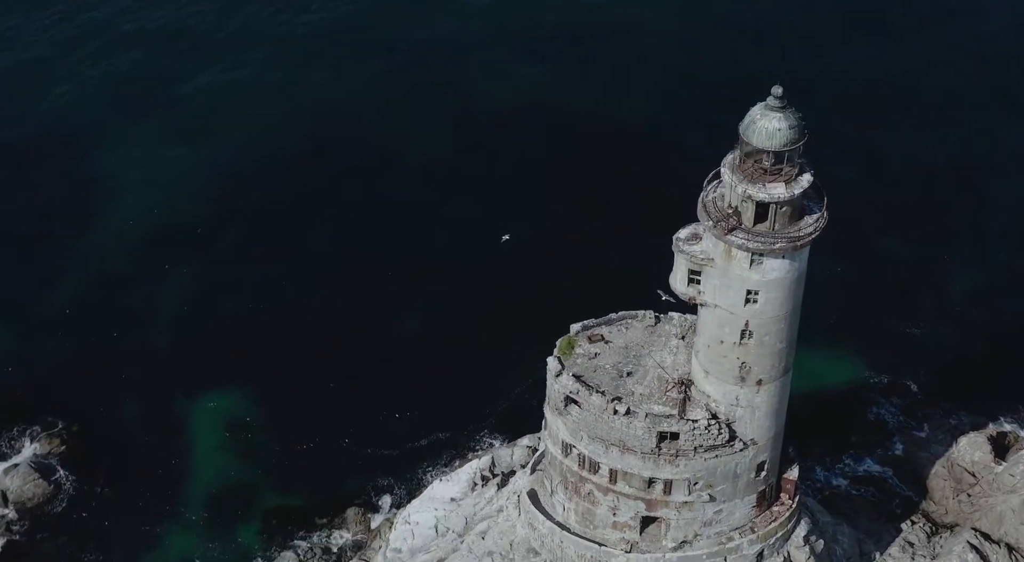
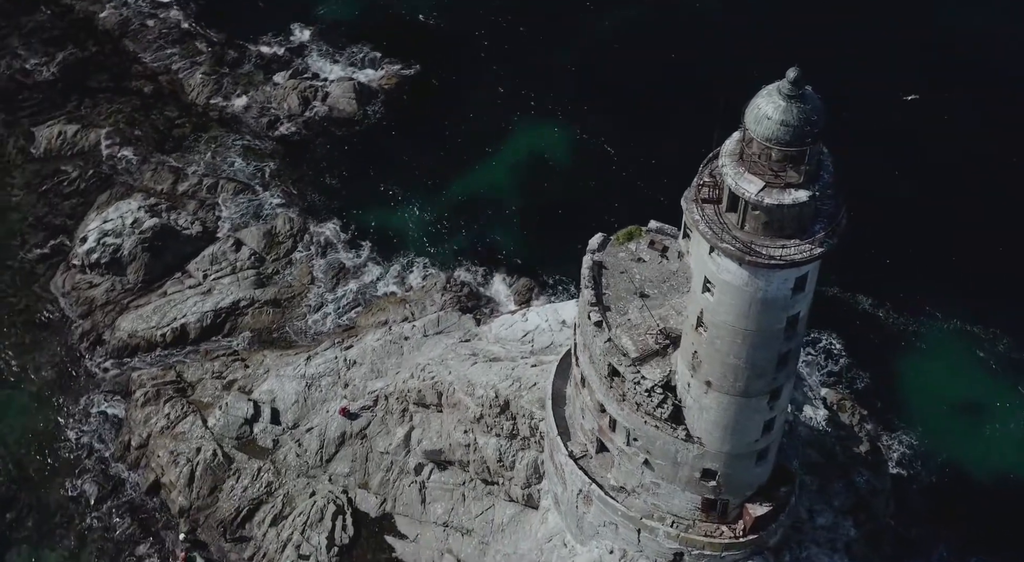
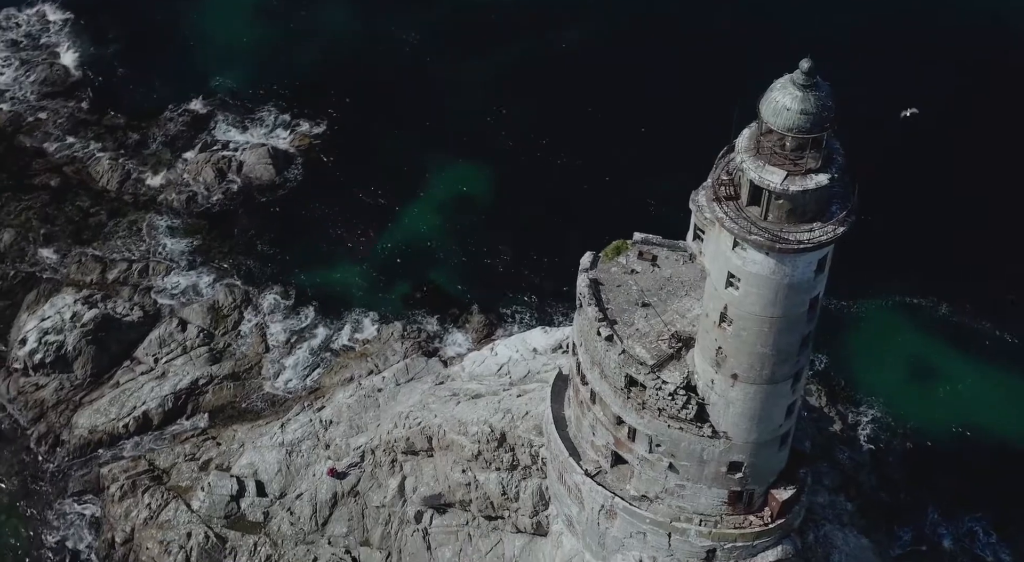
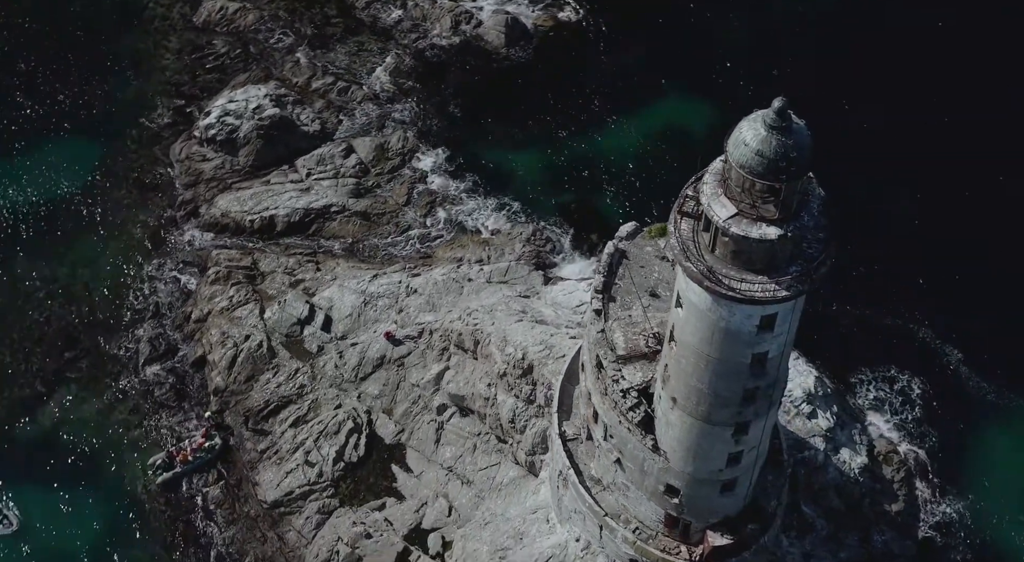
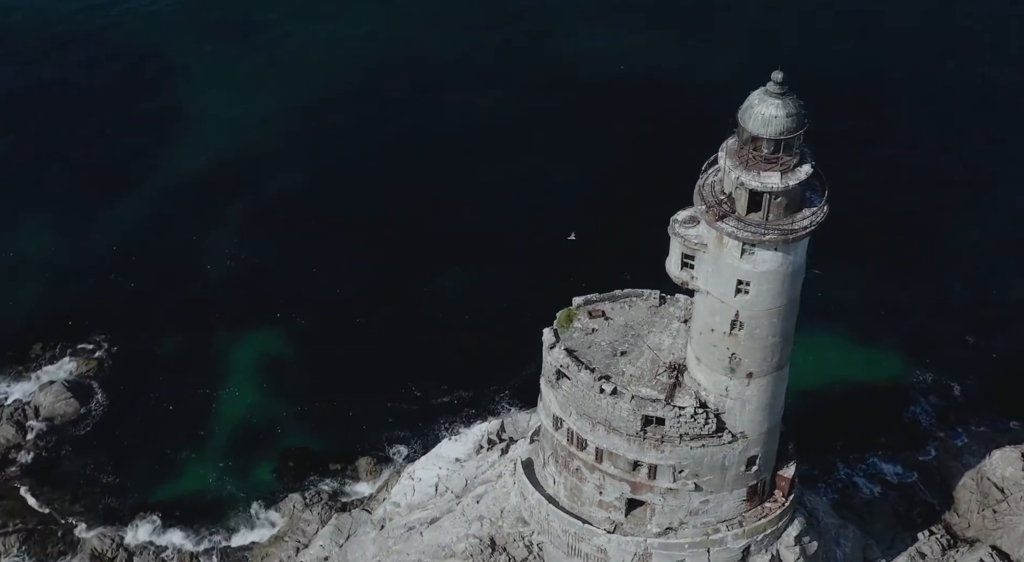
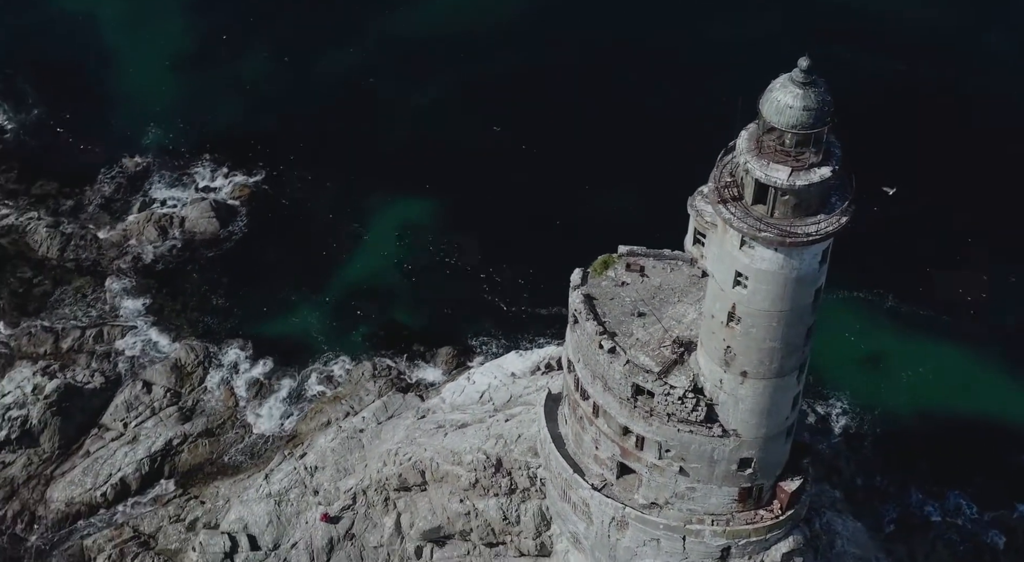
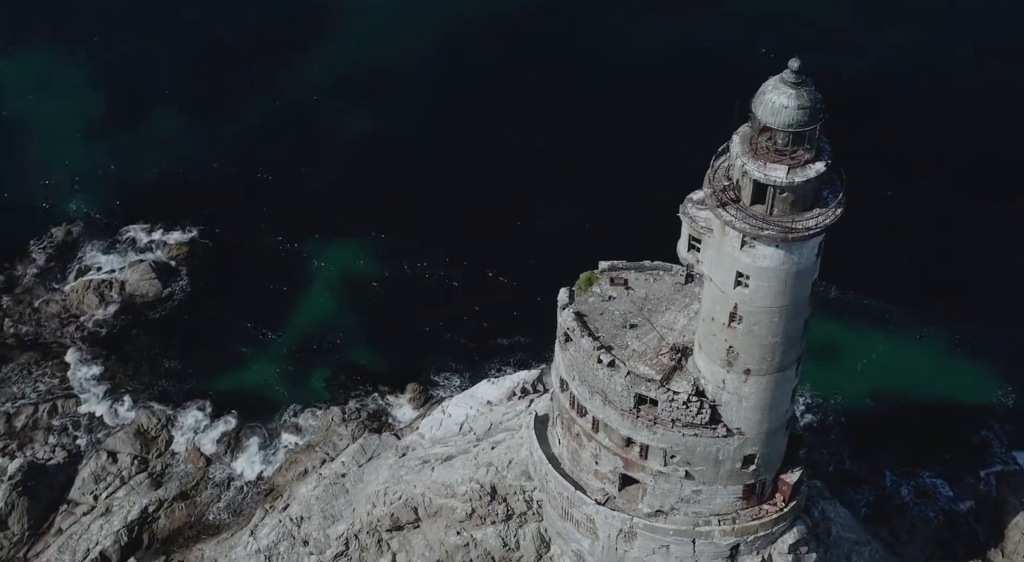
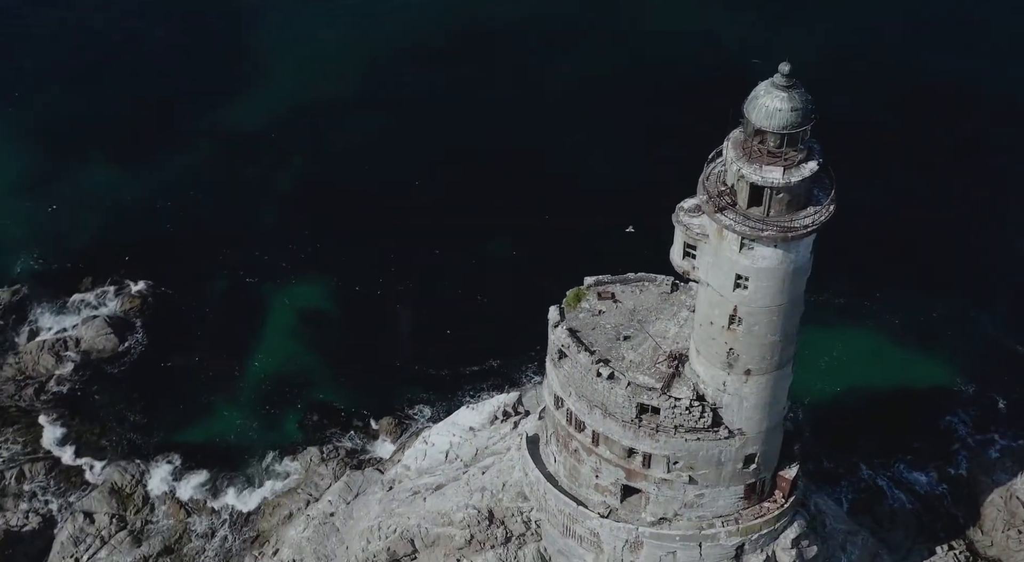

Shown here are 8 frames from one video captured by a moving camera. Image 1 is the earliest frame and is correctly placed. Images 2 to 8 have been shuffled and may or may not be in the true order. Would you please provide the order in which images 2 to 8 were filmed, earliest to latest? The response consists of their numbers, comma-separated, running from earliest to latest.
5, 8, 7, 6, 3, 2, 4
